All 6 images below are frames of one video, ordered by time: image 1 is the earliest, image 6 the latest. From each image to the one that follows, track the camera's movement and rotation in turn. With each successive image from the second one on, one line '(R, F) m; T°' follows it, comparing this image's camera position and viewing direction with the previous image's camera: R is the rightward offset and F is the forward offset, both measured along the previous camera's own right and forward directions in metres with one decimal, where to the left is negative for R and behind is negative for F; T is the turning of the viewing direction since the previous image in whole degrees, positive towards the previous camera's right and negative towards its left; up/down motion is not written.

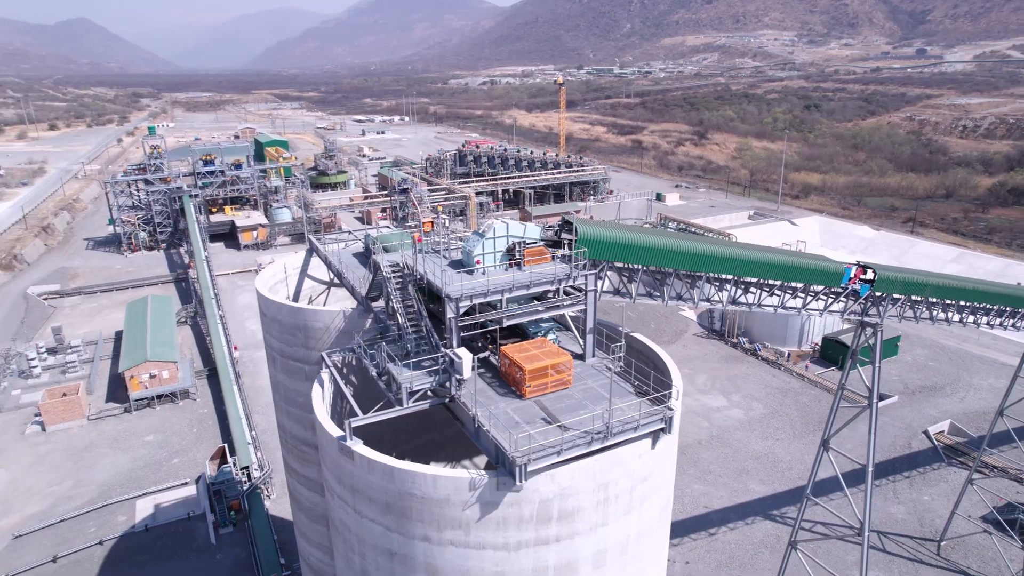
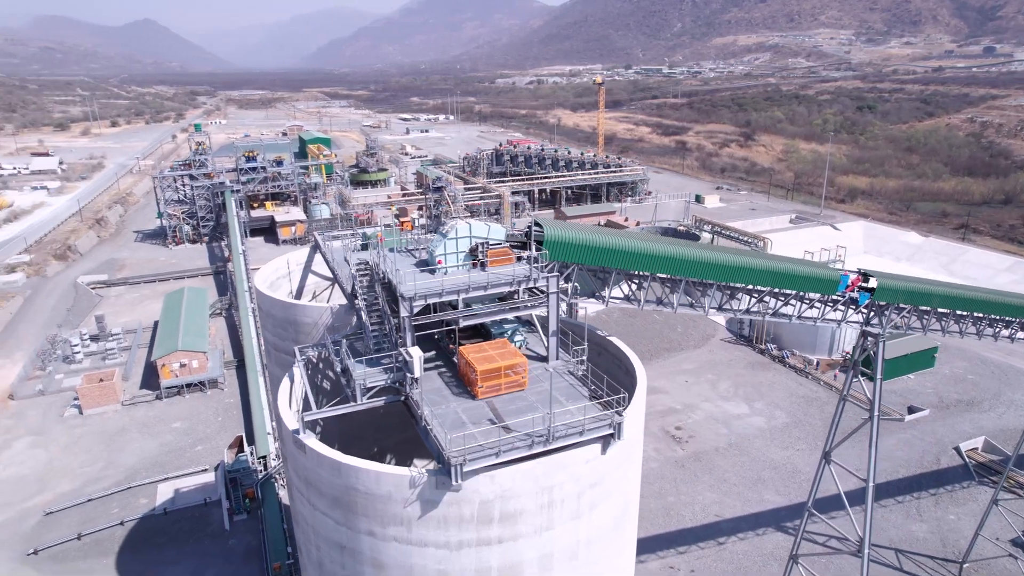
(+0.9, 0.0) m; -4°
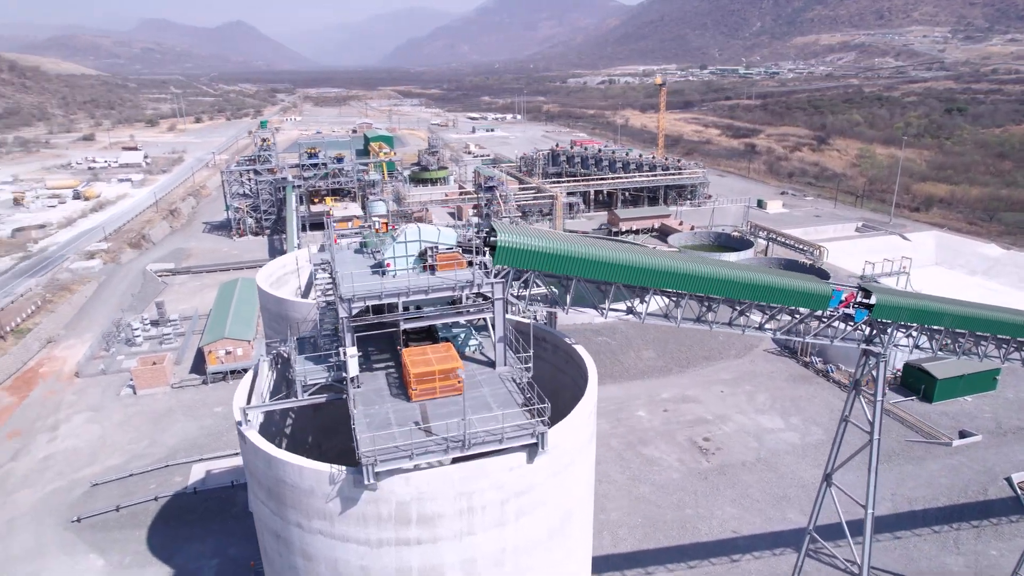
(+1.4, 0.0) m; -6°
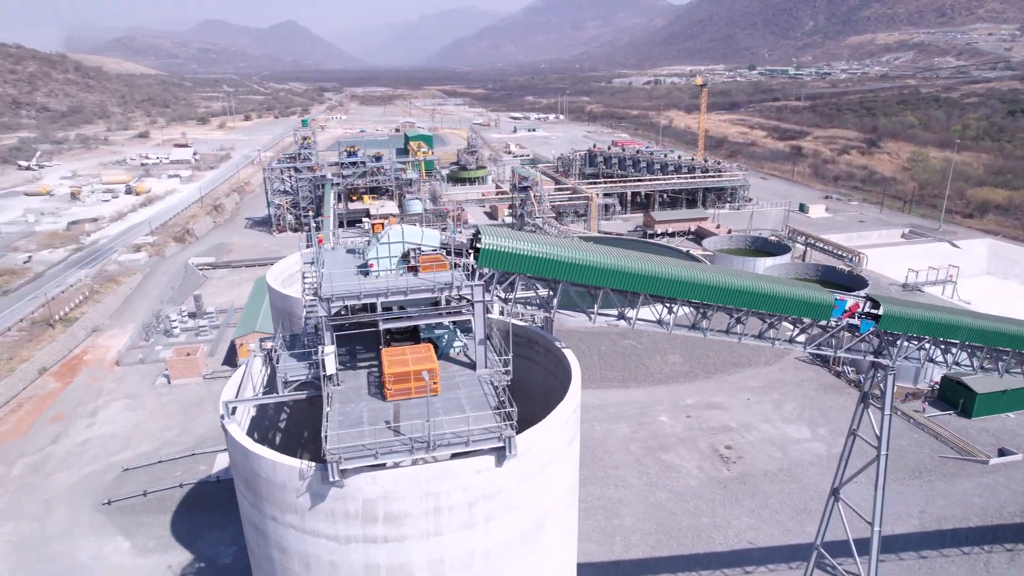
(+0.7, 0.0) m; -4°
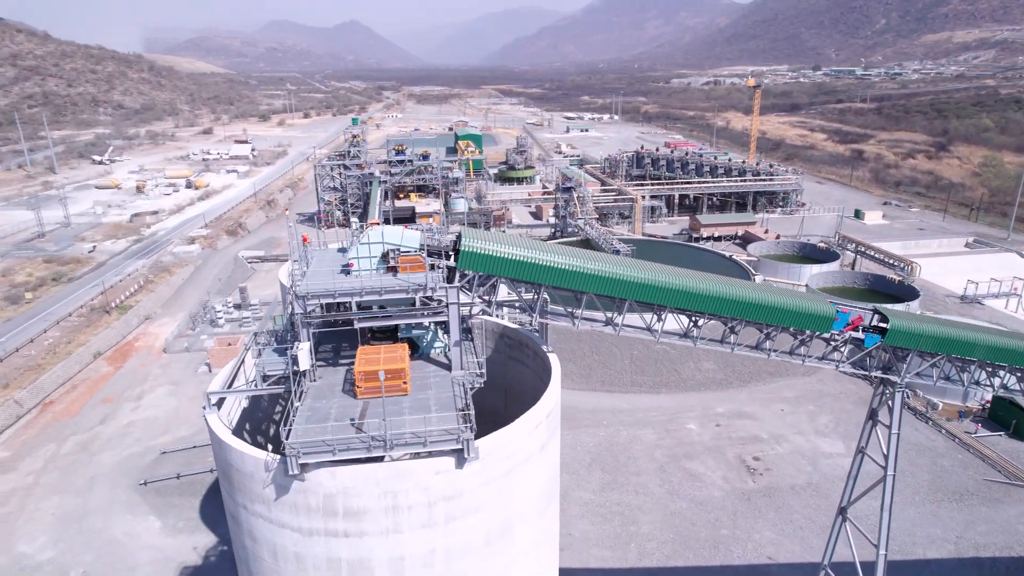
(+0.9, 0.0) m; -4°
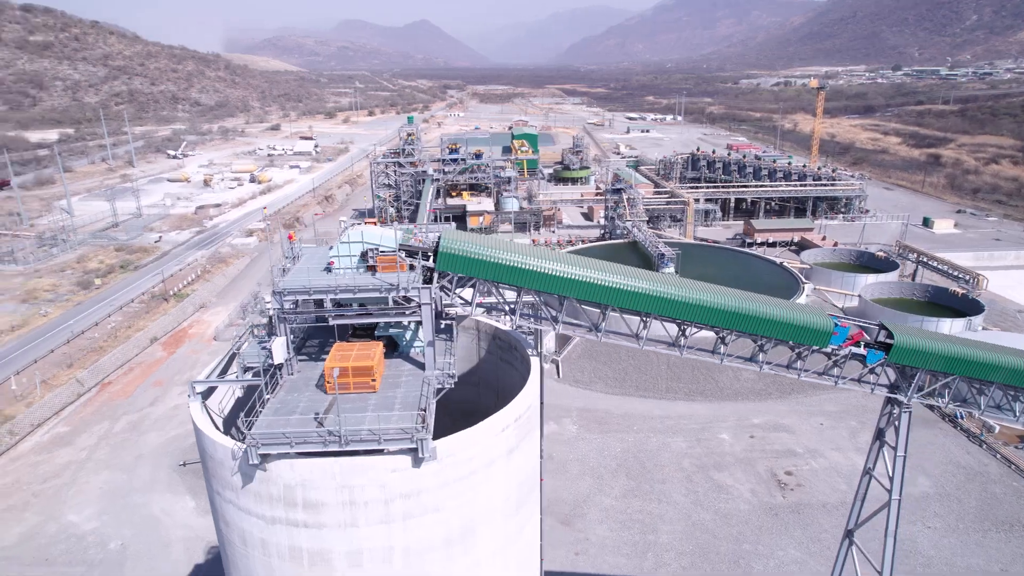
(+1.0, 0.0) m; -5°
